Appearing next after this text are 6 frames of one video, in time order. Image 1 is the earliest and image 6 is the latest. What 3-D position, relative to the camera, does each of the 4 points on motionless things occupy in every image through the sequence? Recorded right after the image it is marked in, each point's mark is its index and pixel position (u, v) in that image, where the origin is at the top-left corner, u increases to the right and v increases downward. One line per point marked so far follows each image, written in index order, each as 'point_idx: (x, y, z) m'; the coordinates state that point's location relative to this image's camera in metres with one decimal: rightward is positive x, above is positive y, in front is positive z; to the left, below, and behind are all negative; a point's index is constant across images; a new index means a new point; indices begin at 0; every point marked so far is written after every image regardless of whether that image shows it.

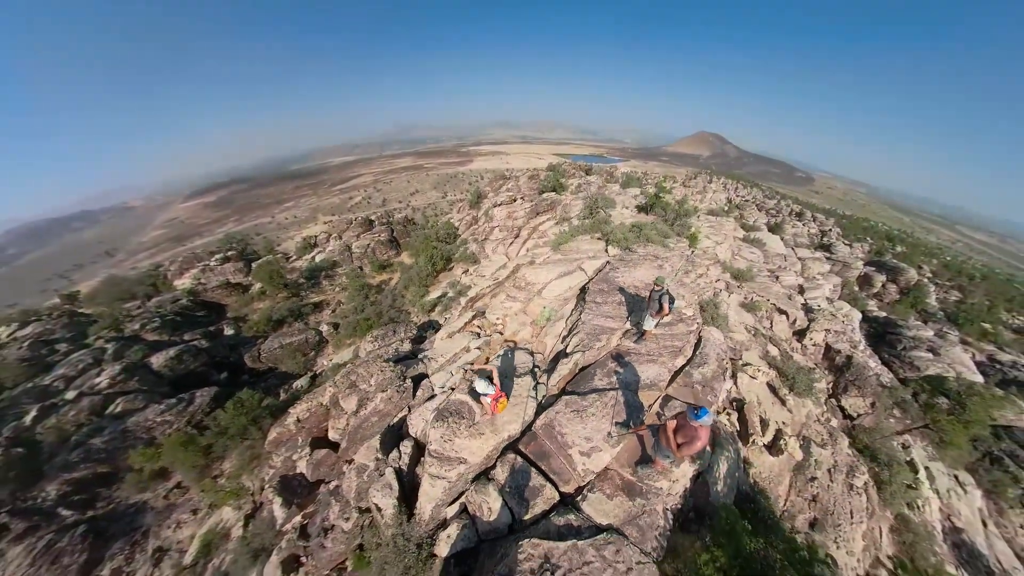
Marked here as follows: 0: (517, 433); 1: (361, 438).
0: (+0.4, -4.7, +12.4) m
1: (-6.3, -6.1, +15.6) m
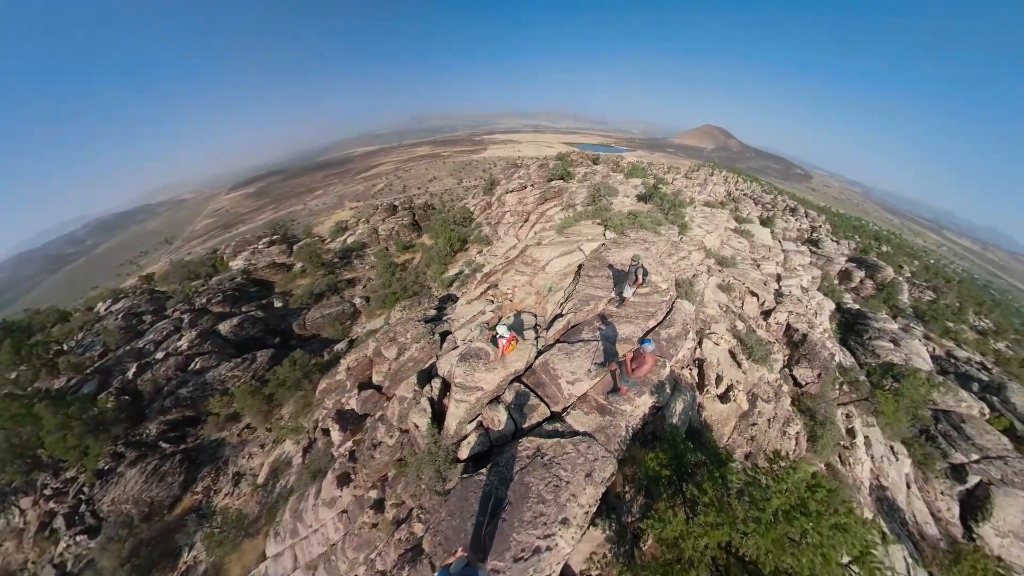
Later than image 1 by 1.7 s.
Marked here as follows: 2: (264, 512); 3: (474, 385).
0: (+0.4, -3.6, +15.8) m
1: (-6.1, -4.8, +19.4) m
2: (-13.5, -12.2, +20.0) m
3: (-1.7, -4.2, +15.5) m
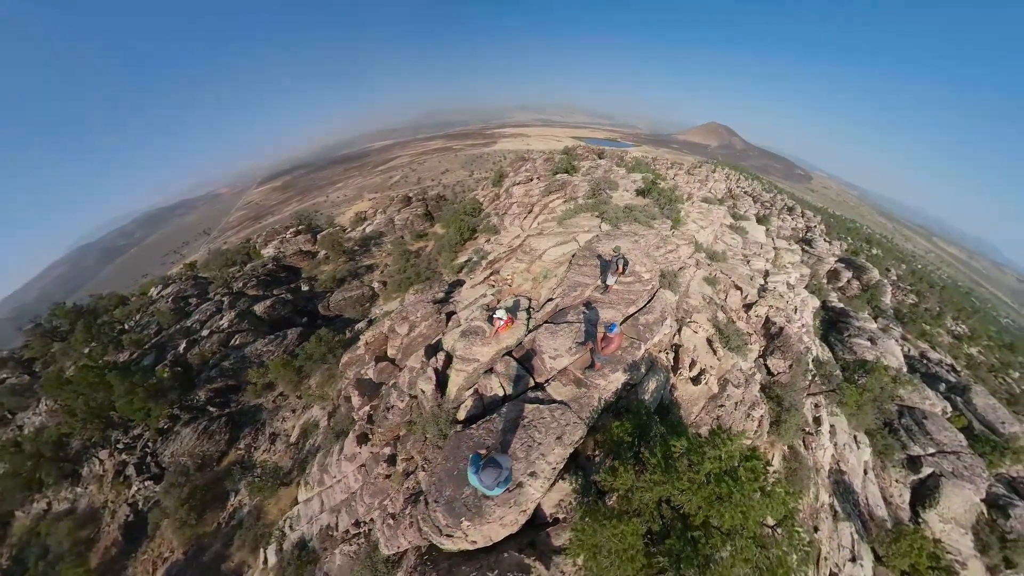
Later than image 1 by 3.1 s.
0: (+0.1, -2.9, +18.1) m
1: (-6.2, -4.0, +22.1) m
2: (-13.7, -11.2, +23.2) m
3: (-2.1, -3.6, +17.9) m
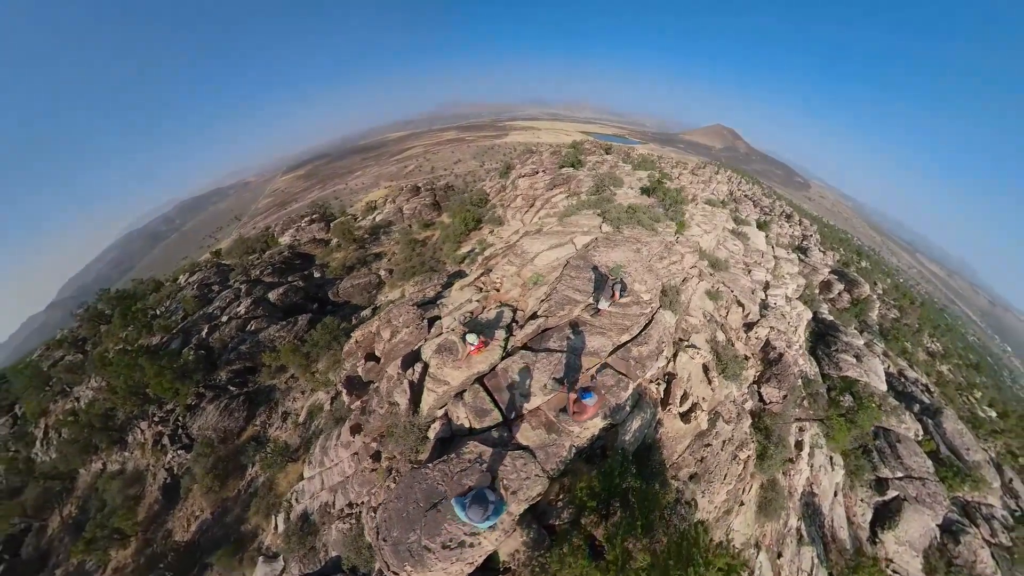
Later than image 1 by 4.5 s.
0: (-1.5, -4.0, +19.3) m
1: (-7.5, -4.3, +23.8) m
2: (-15.0, -11.2, +26.3) m
3: (-3.7, -4.5, +19.4) m
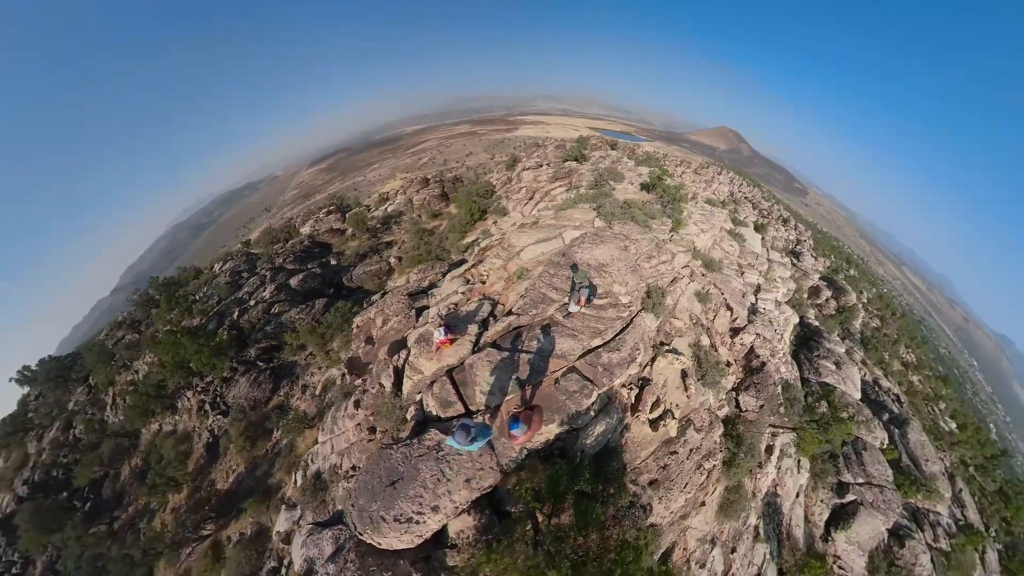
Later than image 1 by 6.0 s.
0: (-3.4, -4.1, +21.5) m
1: (-8.9, -4.0, +26.6) m
2: (-16.2, -10.6, +30.3) m
3: (-5.5, -4.6, +21.8) m
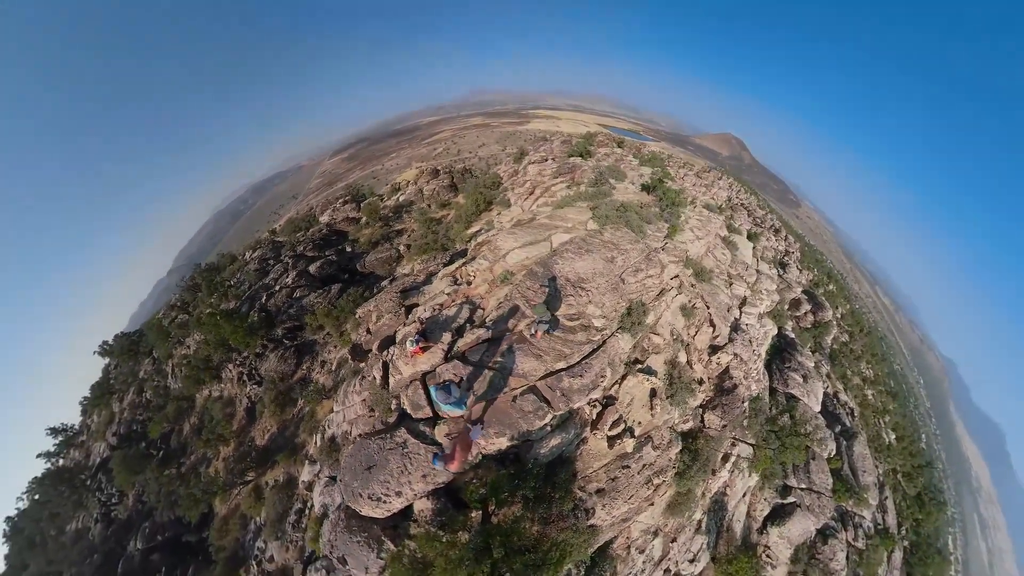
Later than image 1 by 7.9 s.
0: (-5.6, -4.6, +24.5) m
1: (-10.6, -3.9, +30.1) m
2: (-17.6, -9.8, +35.3) m
3: (-7.7, -5.1, +25.1) m
